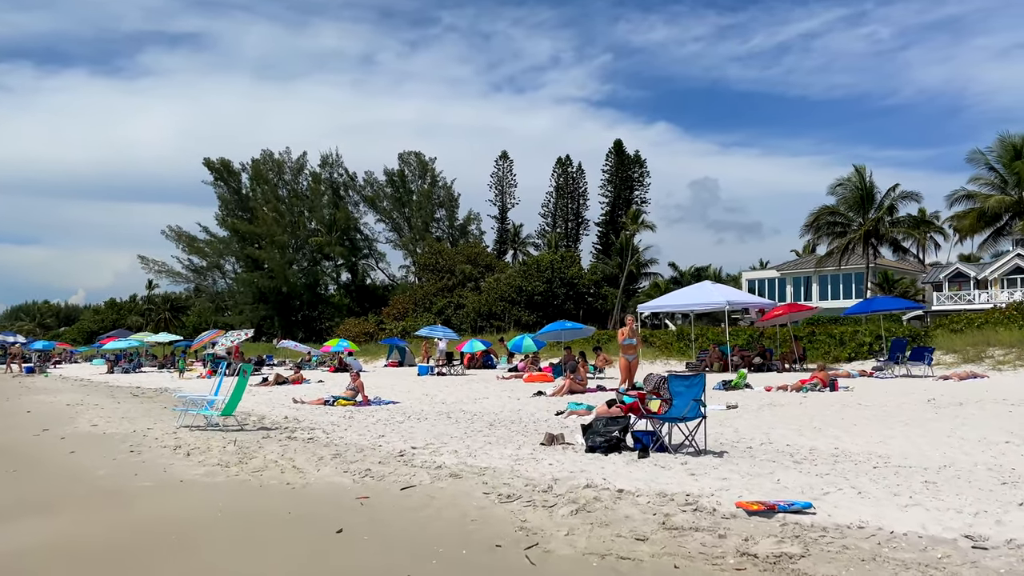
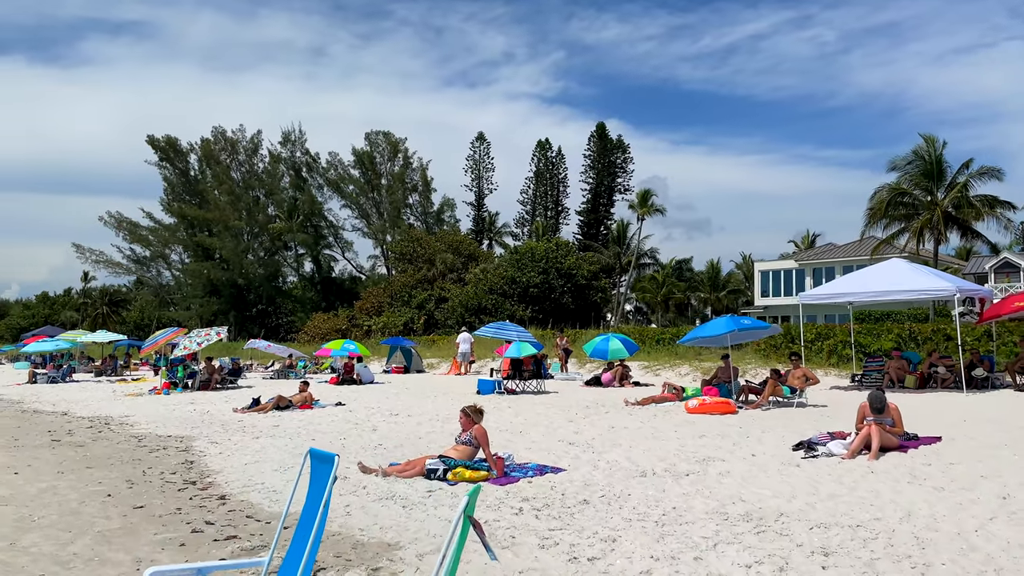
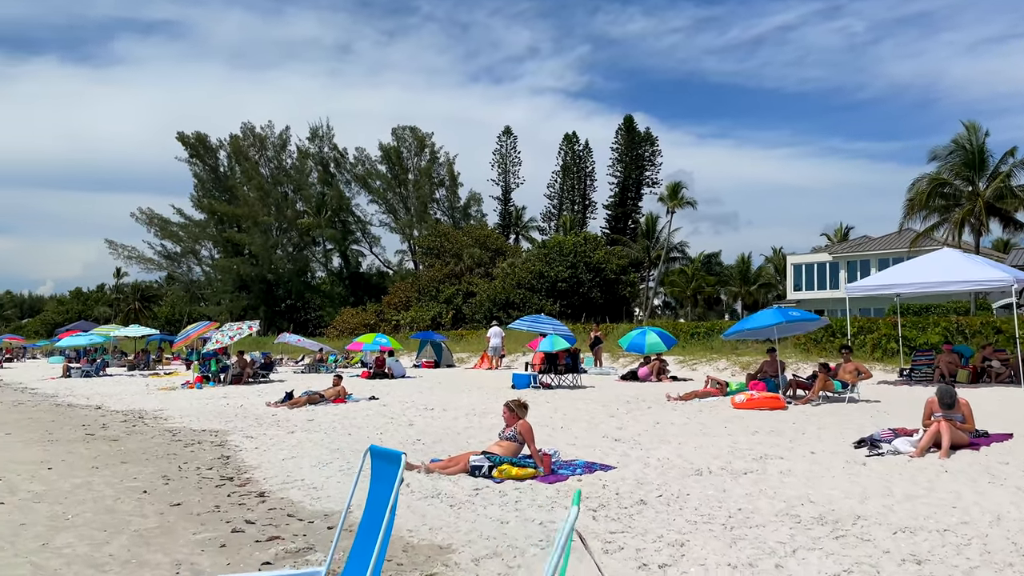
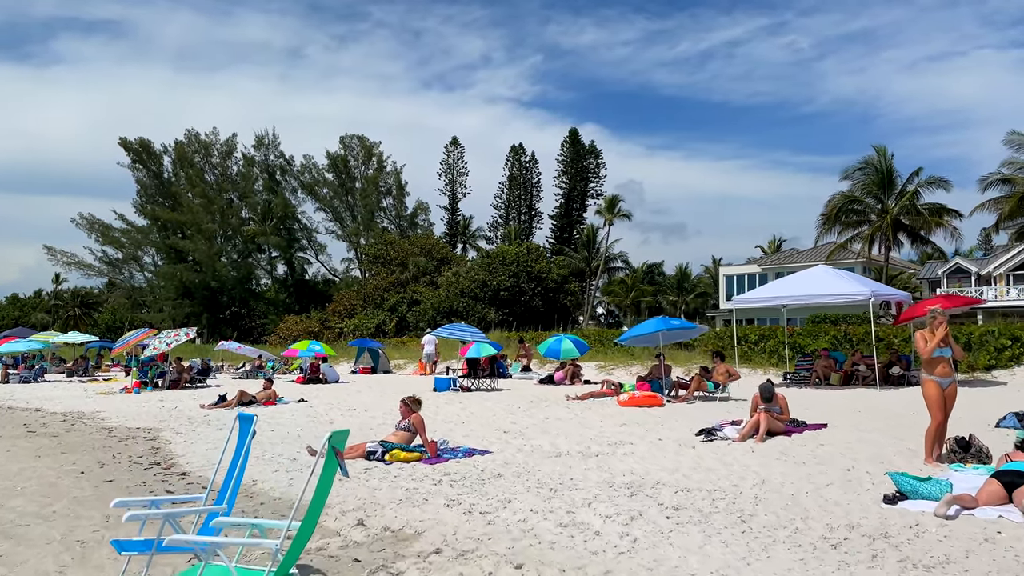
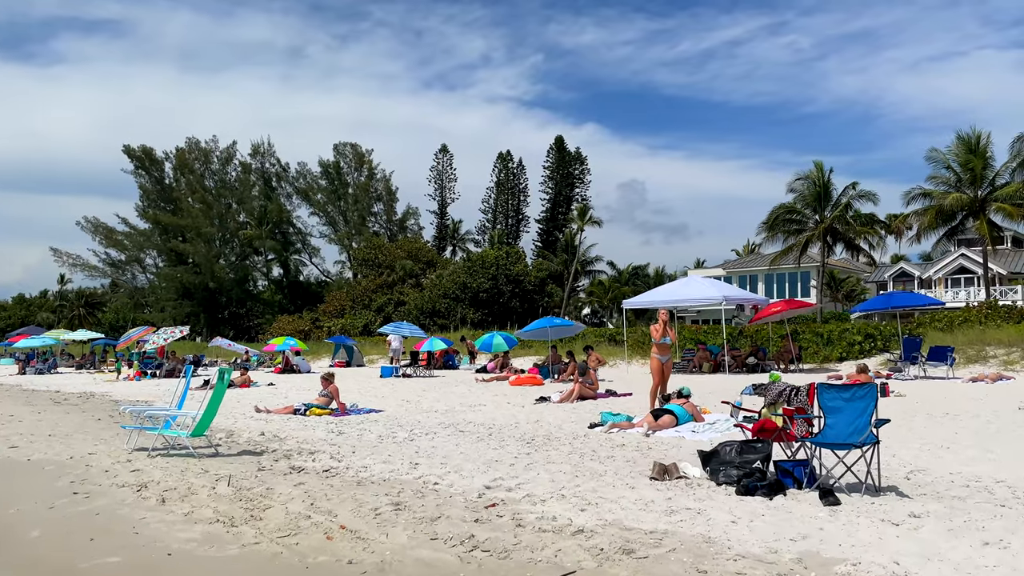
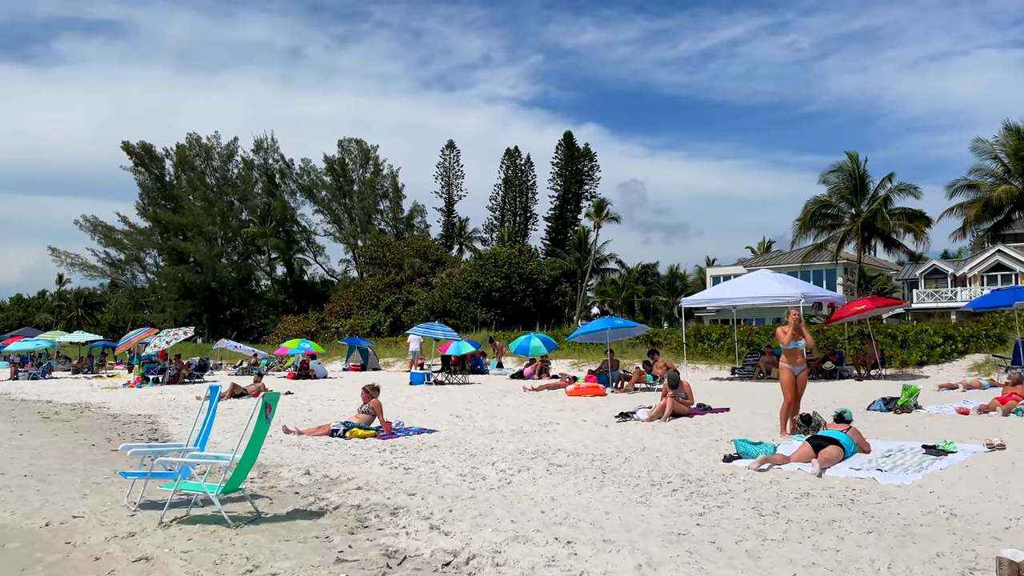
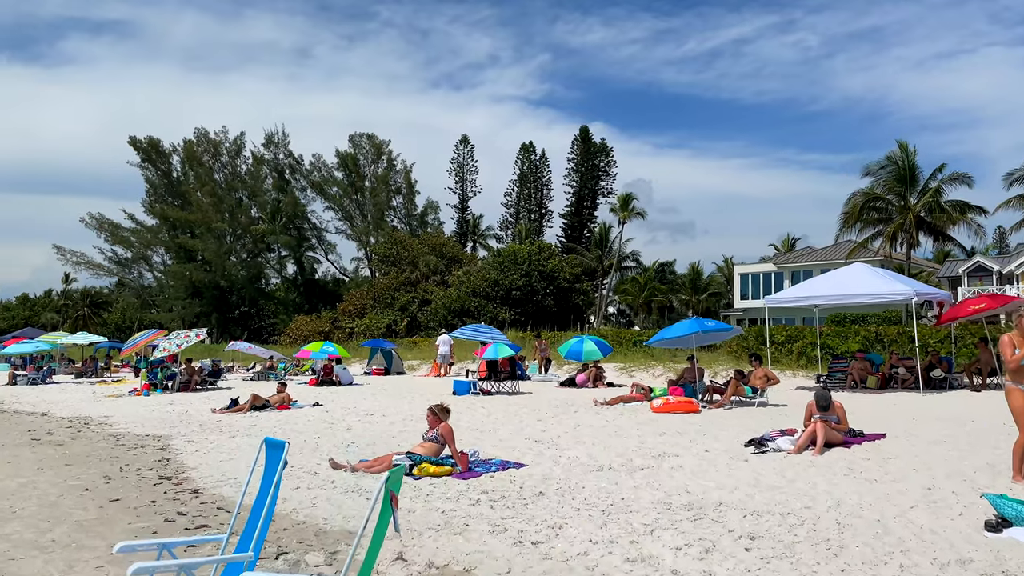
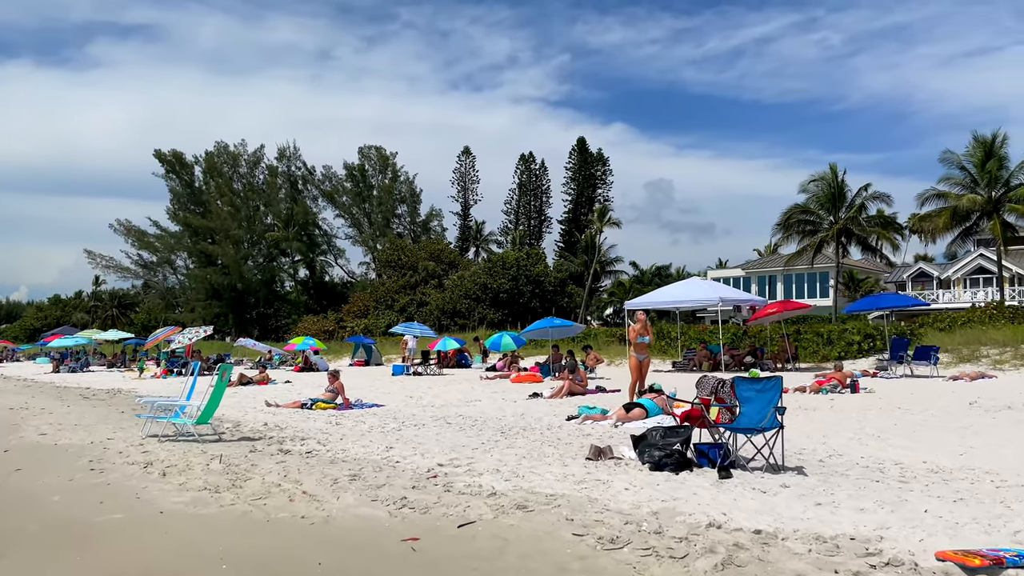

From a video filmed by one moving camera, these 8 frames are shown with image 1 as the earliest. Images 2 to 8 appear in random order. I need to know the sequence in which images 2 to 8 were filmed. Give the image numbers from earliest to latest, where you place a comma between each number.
8, 5, 6, 4, 7, 2, 3
